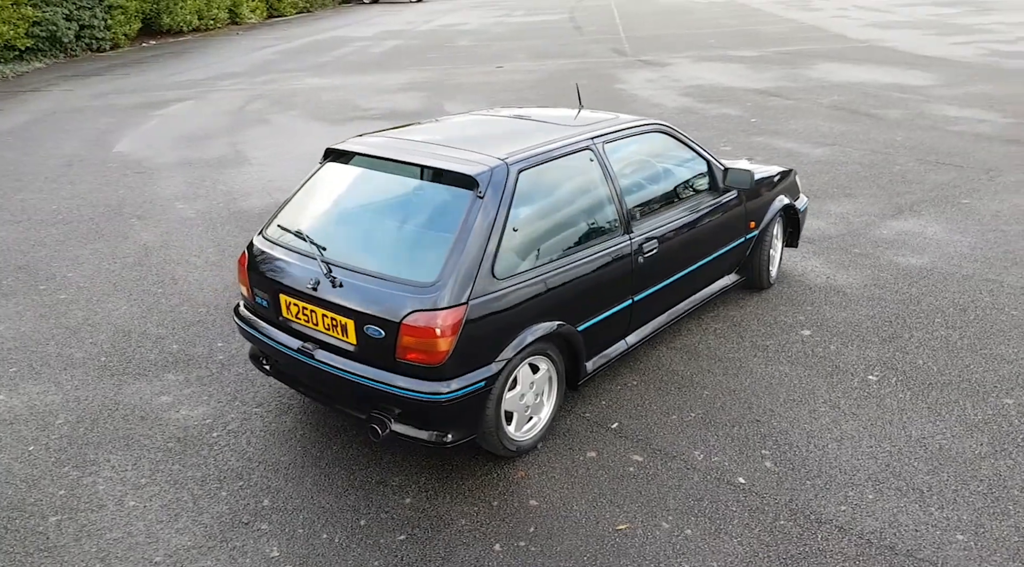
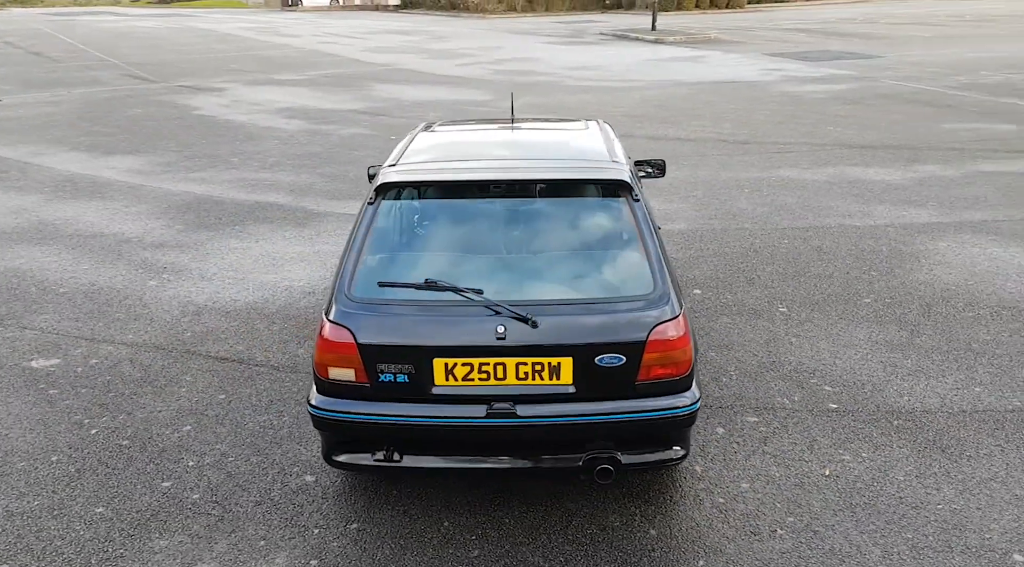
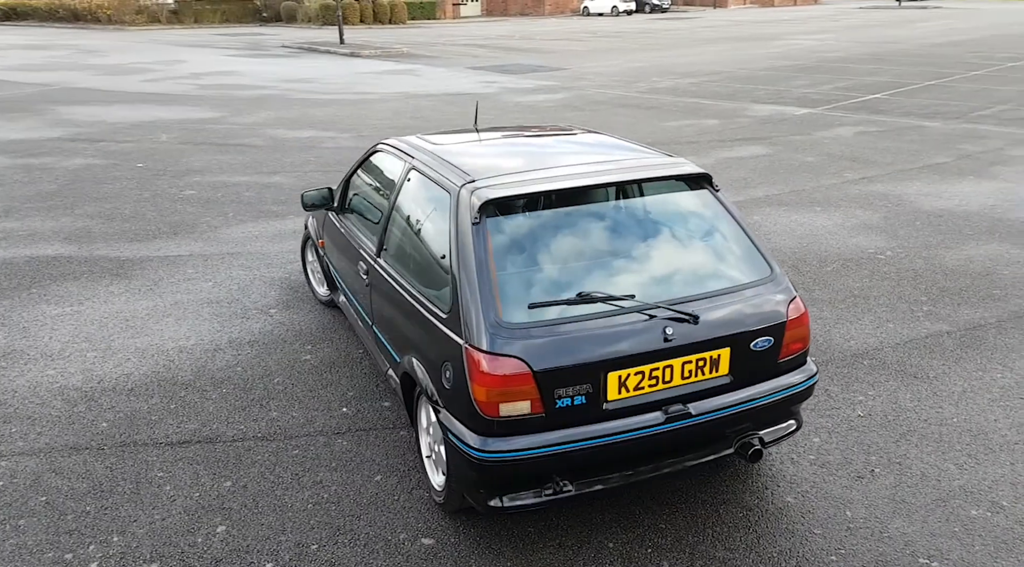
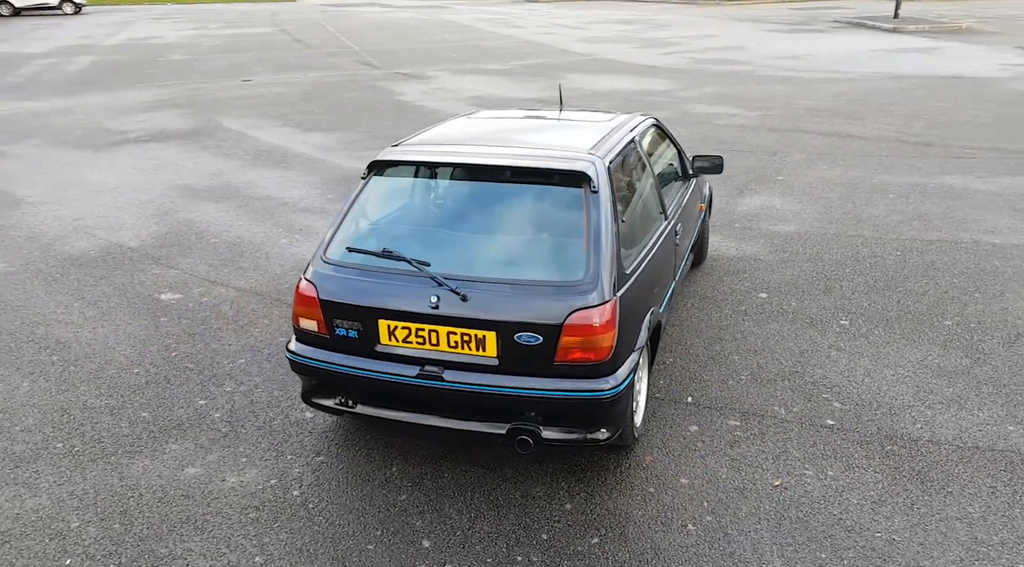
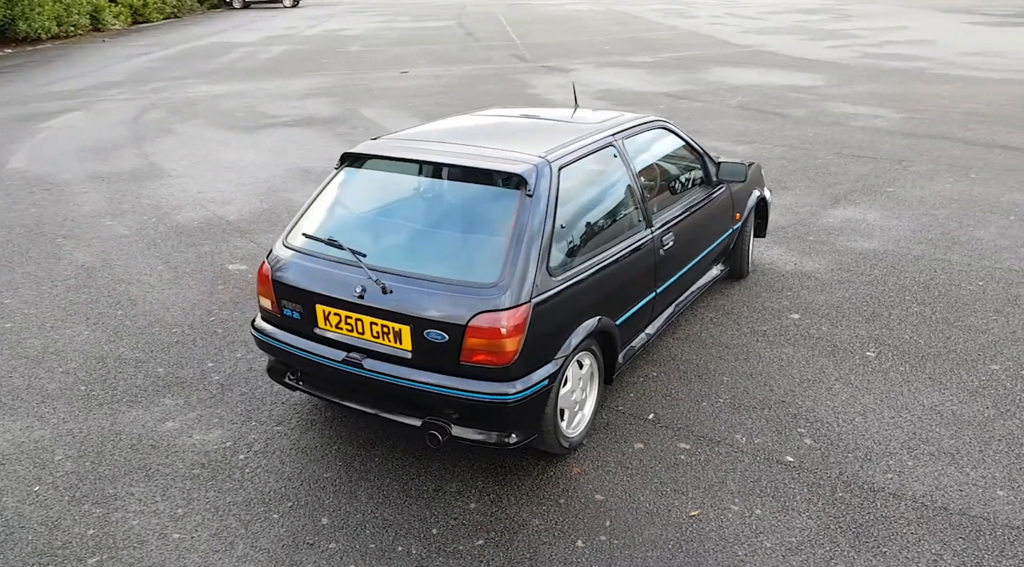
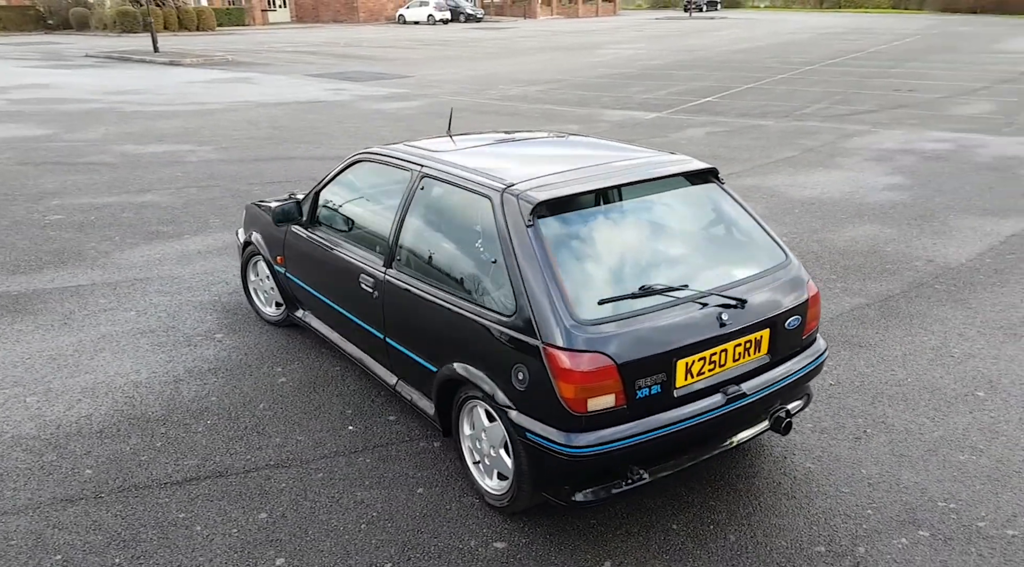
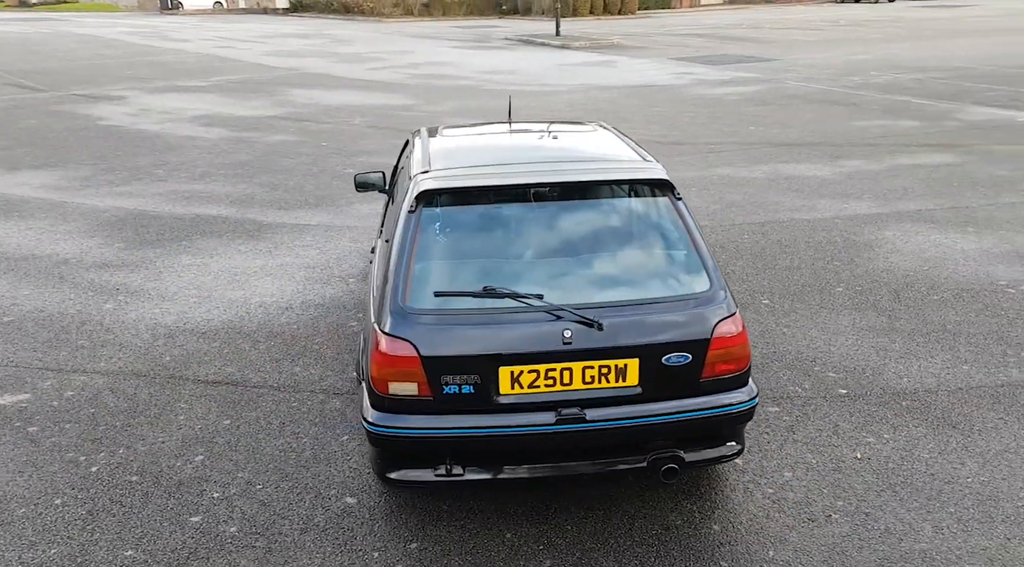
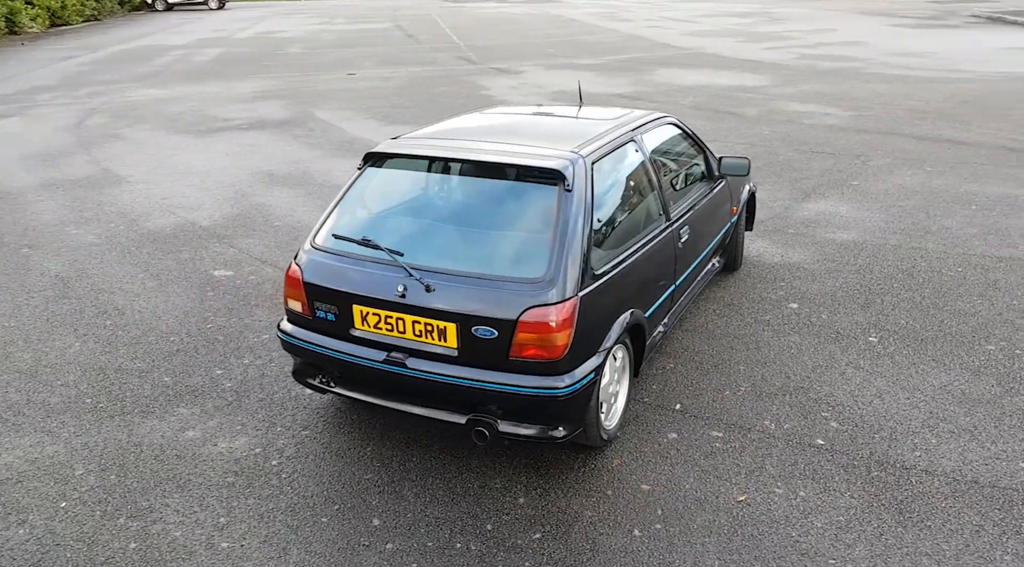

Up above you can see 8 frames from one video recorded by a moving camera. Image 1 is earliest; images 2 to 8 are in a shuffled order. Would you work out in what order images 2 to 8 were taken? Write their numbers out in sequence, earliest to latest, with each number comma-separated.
5, 8, 4, 2, 7, 3, 6
